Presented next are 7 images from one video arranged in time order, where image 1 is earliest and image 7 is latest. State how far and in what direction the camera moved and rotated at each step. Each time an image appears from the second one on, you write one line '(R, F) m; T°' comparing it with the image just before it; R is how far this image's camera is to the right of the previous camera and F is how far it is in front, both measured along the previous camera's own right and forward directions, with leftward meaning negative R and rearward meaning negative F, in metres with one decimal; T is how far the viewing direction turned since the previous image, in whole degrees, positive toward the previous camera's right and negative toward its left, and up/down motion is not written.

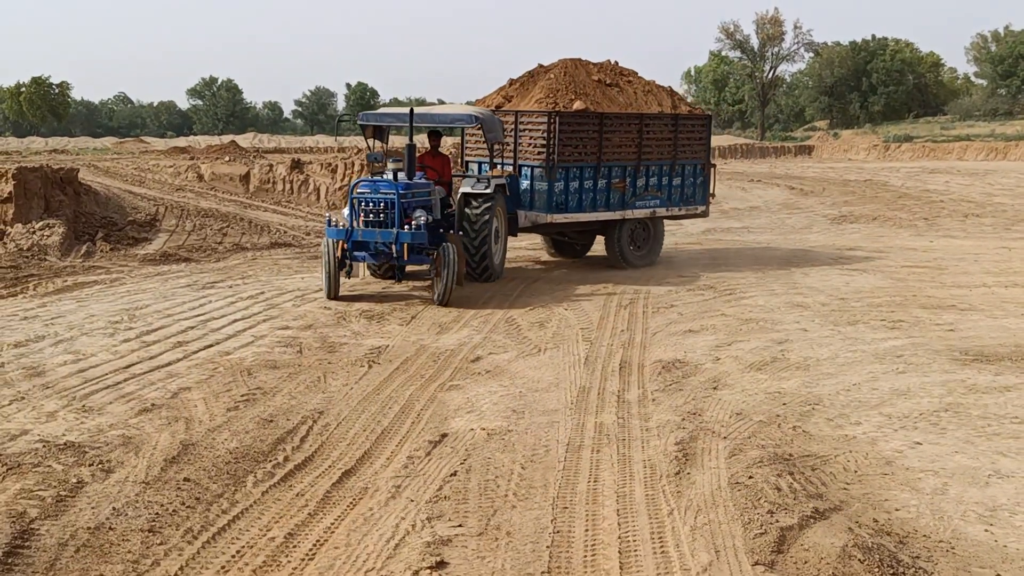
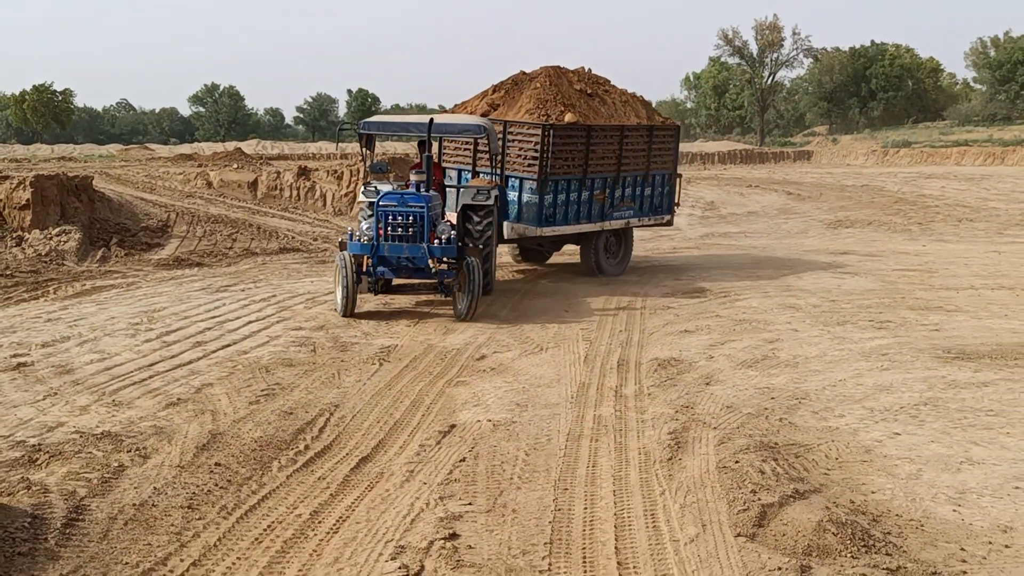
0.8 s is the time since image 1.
(0.0, -0.4) m; 0°
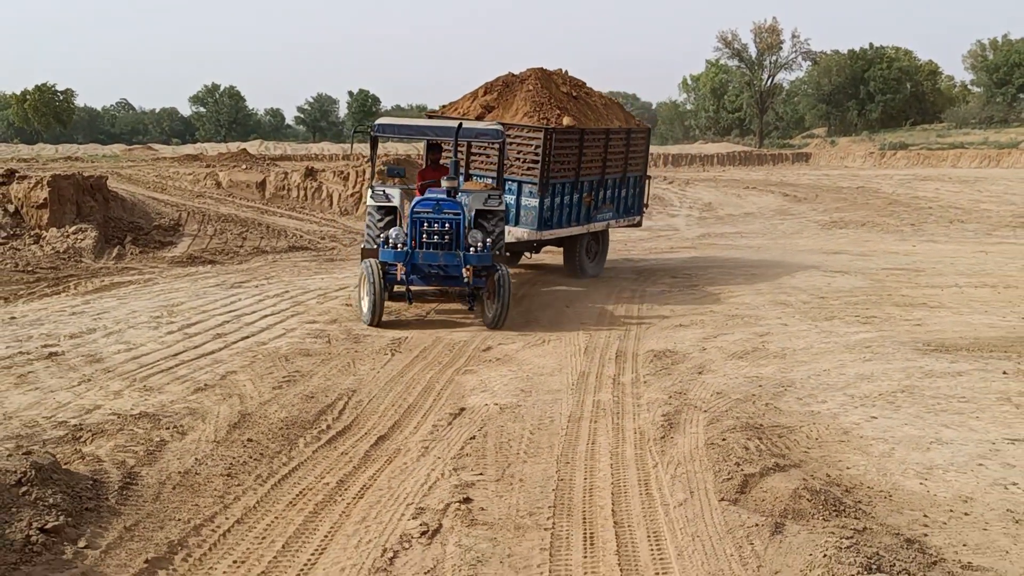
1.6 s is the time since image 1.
(0.0, -0.5) m; 0°
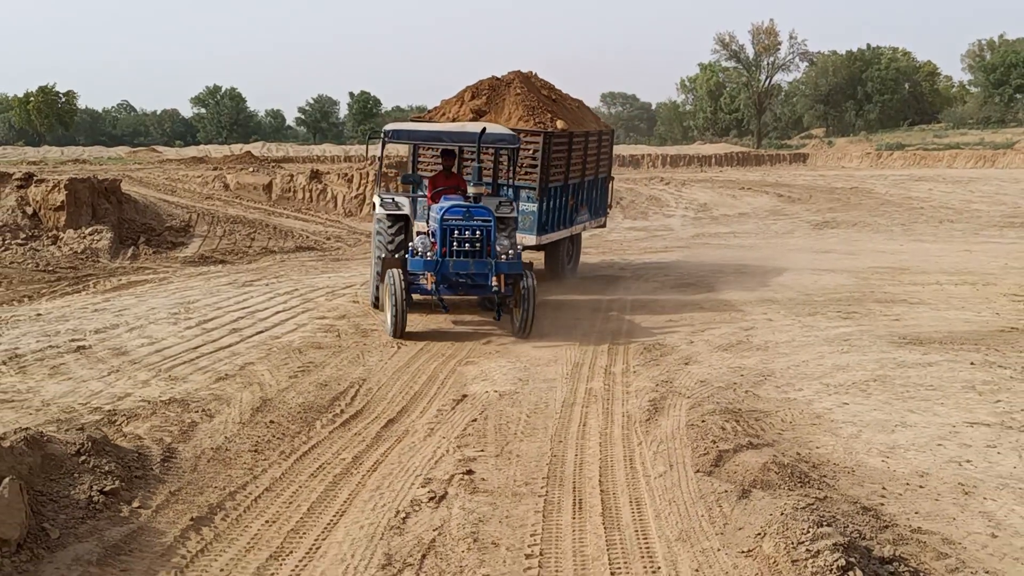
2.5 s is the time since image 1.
(0.0, -0.6) m; 0°
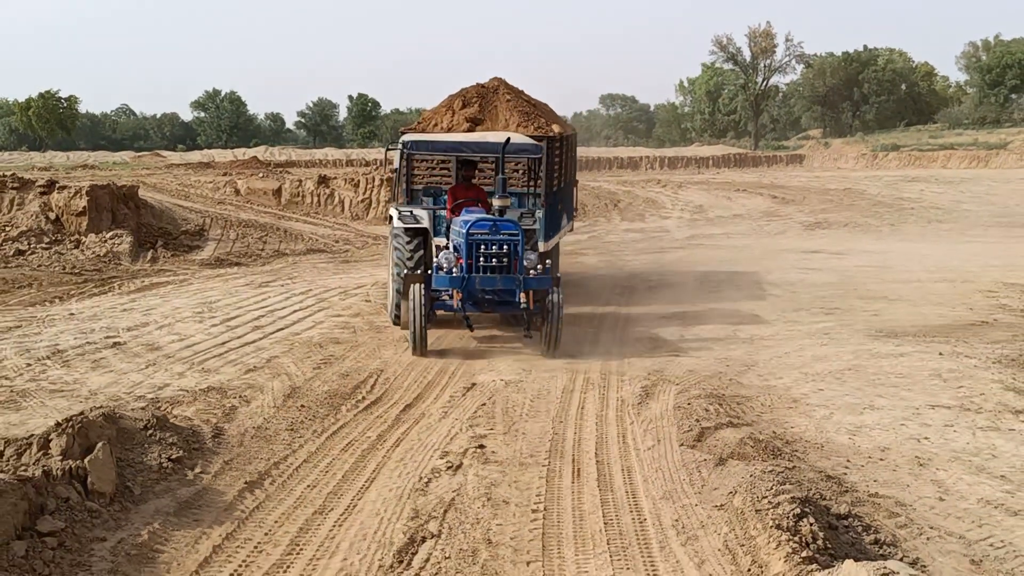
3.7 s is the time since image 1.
(0.0, -0.7) m; 0°
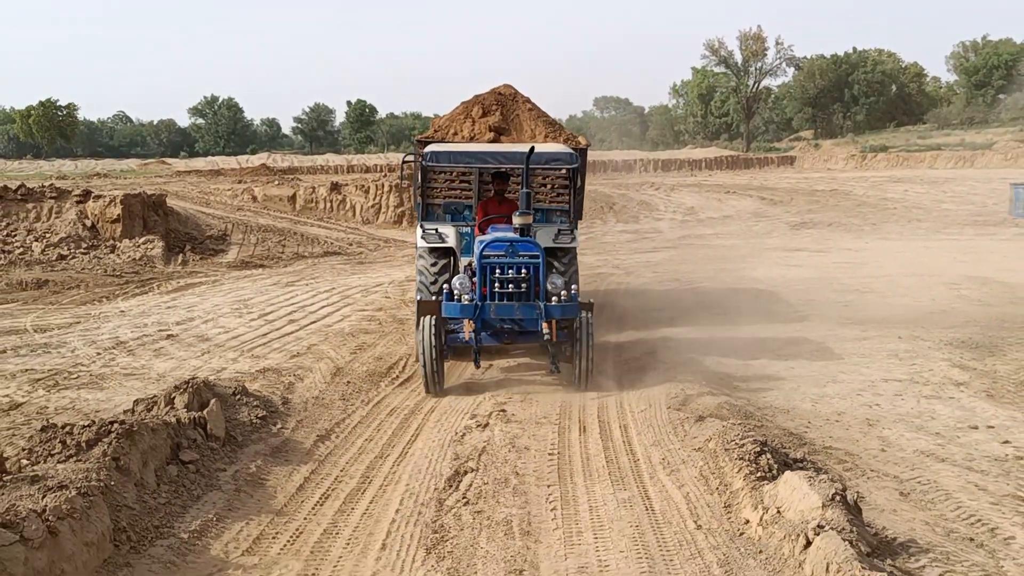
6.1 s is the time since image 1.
(-0.2, -1.2) m; 0°
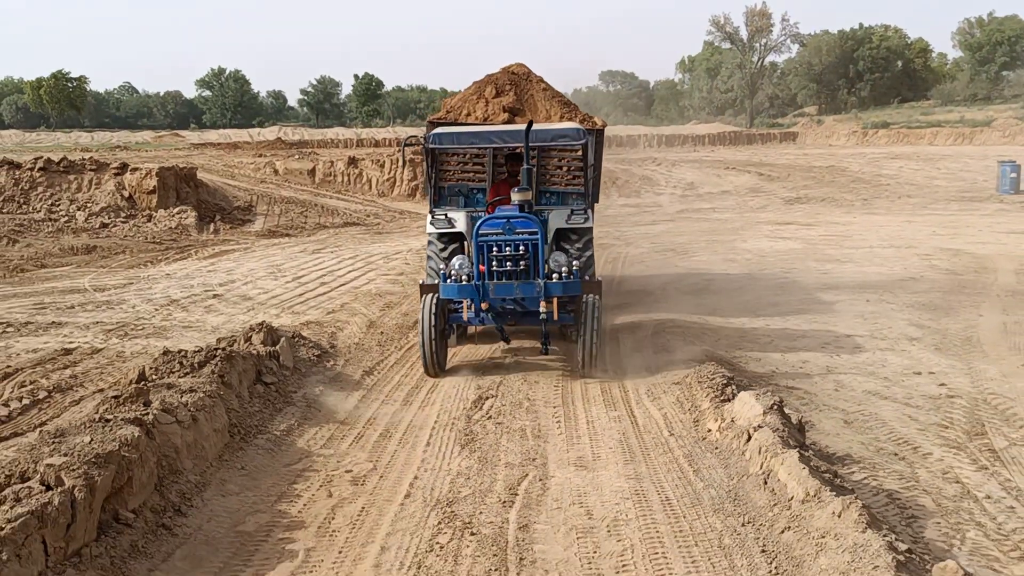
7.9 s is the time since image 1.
(-0.1, -1.3) m; 0°
